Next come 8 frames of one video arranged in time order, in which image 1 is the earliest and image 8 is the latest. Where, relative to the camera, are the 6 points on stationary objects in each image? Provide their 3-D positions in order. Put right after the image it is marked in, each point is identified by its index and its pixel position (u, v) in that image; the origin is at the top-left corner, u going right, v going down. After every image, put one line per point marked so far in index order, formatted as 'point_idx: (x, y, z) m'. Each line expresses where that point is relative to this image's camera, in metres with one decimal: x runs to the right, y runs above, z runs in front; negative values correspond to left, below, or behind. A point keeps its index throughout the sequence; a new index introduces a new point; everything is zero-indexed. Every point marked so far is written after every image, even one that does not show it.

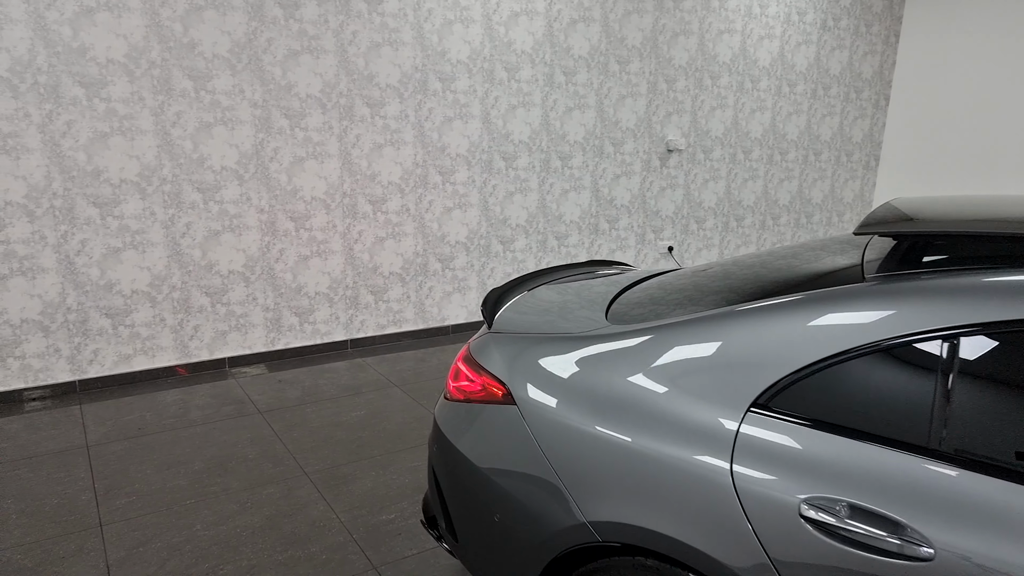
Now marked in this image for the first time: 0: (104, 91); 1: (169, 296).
0: (-1.8, +0.9, +3.1) m
1: (-1.7, 0.0, +3.5) m
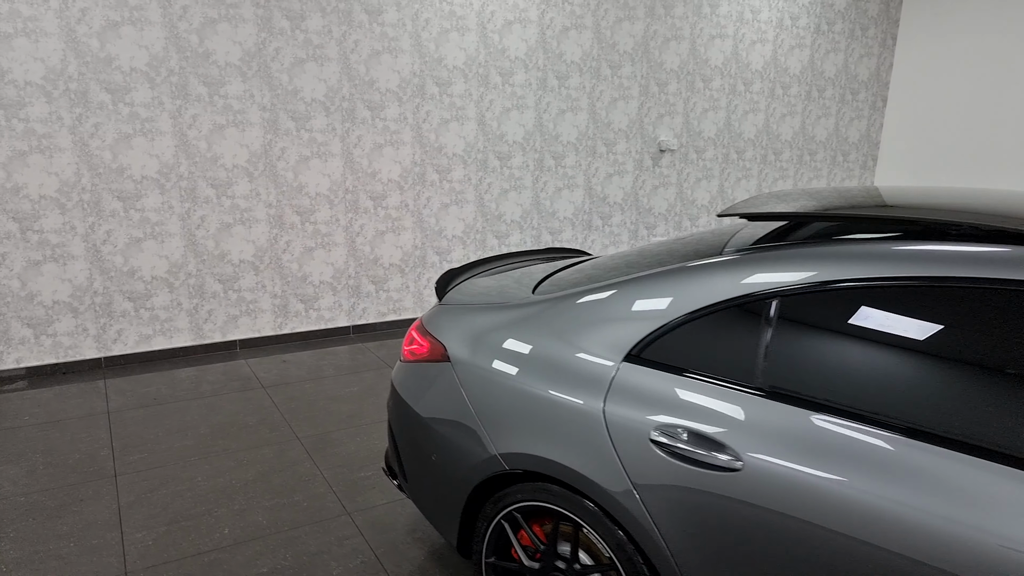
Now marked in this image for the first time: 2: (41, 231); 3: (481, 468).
0: (-1.9, +0.9, +3.5) m
1: (-1.7, 0.0, +3.8) m
2: (-2.2, +0.3, +3.4) m
3: (0.0, -0.4, +1.7) m
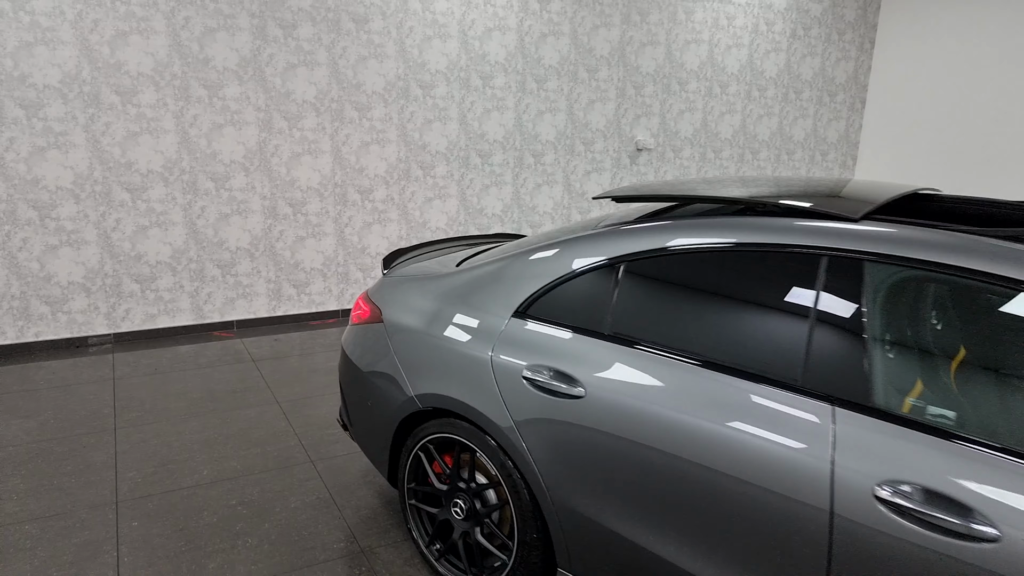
0: (-2.0, +1.0, +3.9) m
1: (-1.9, +0.1, +4.2) m
2: (-2.4, +0.4, +3.8) m
3: (-0.3, -0.3, +2.0) m
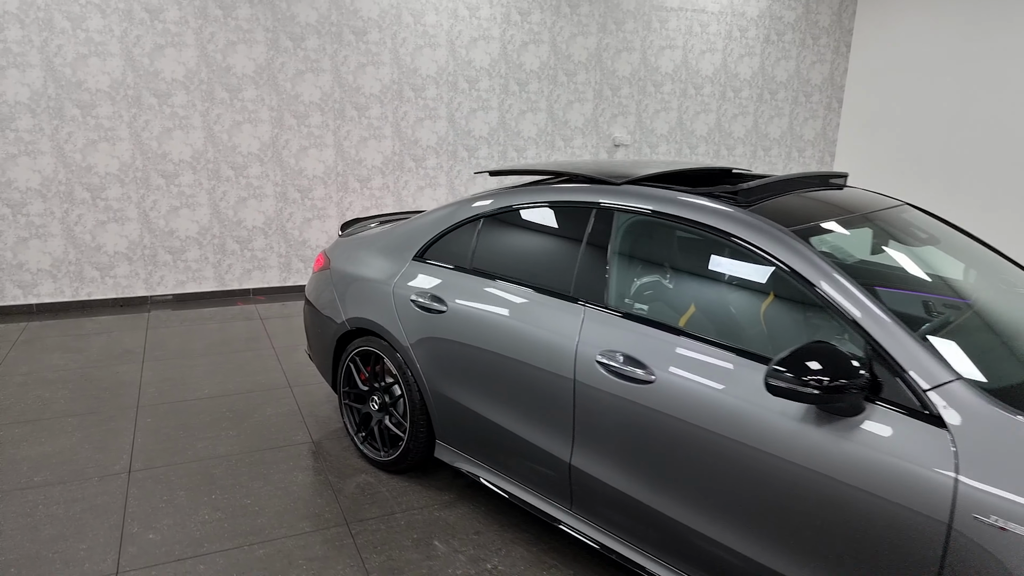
0: (-2.2, +1.2, +4.7) m
1: (-2.1, +0.3, +5.0) m
2: (-2.6, +0.6, +4.7) m
3: (-0.6, -0.1, +2.7) m
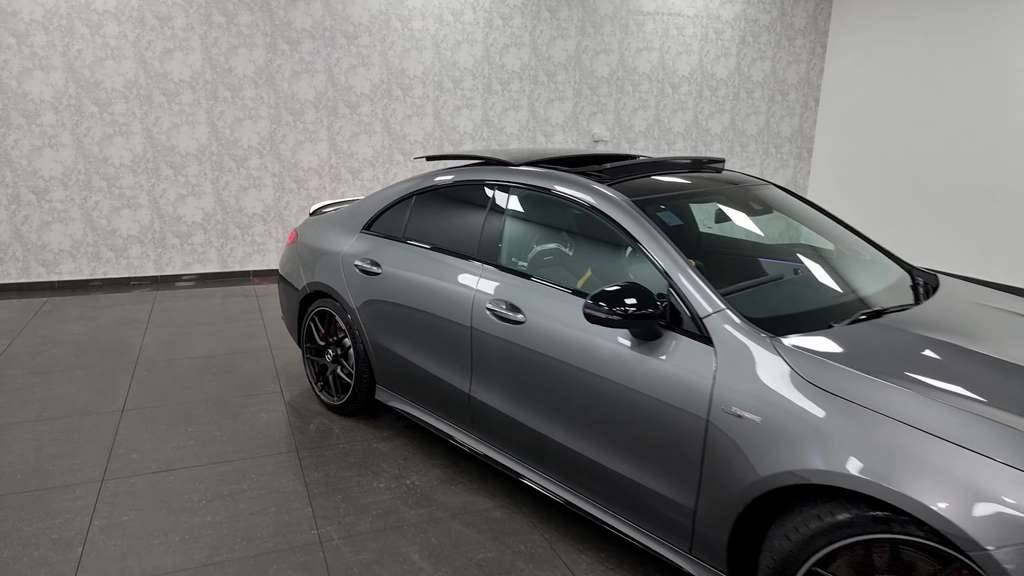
0: (-2.4, +1.4, +5.2) m
1: (-2.3, +0.5, +5.5) m
2: (-2.8, +0.7, +5.2) m
3: (-0.9, 0.0, +3.1) m
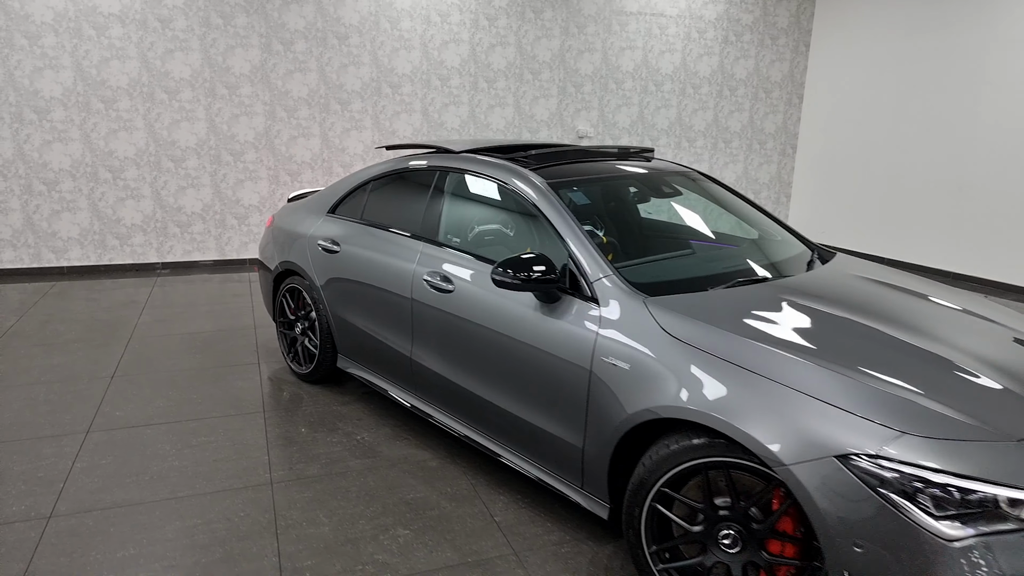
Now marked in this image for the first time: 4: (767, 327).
0: (-2.6, +1.5, +5.5) m
1: (-2.4, +0.6, +5.9) m
2: (-3.0, +0.8, +5.5) m
3: (-1.1, +0.1, +3.4) m
4: (+0.7, -0.1, +1.9) m
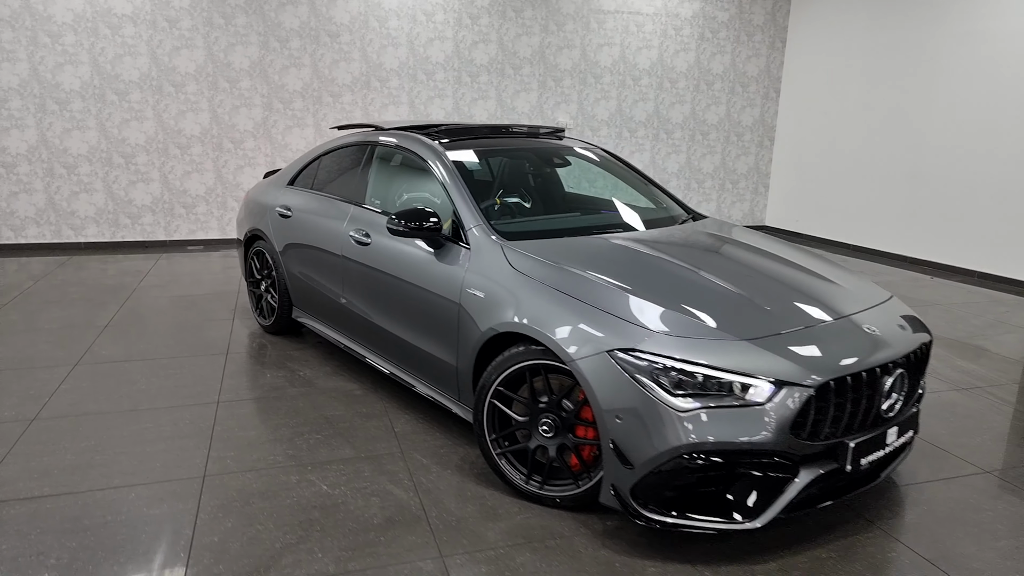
0: (-2.8, +1.7, +6.1) m
1: (-2.6, +0.8, +6.4) m
2: (-3.2, +1.1, +6.1) m
3: (-1.4, +0.3, +3.9) m
4: (+0.2, +0.1, +2.3) m
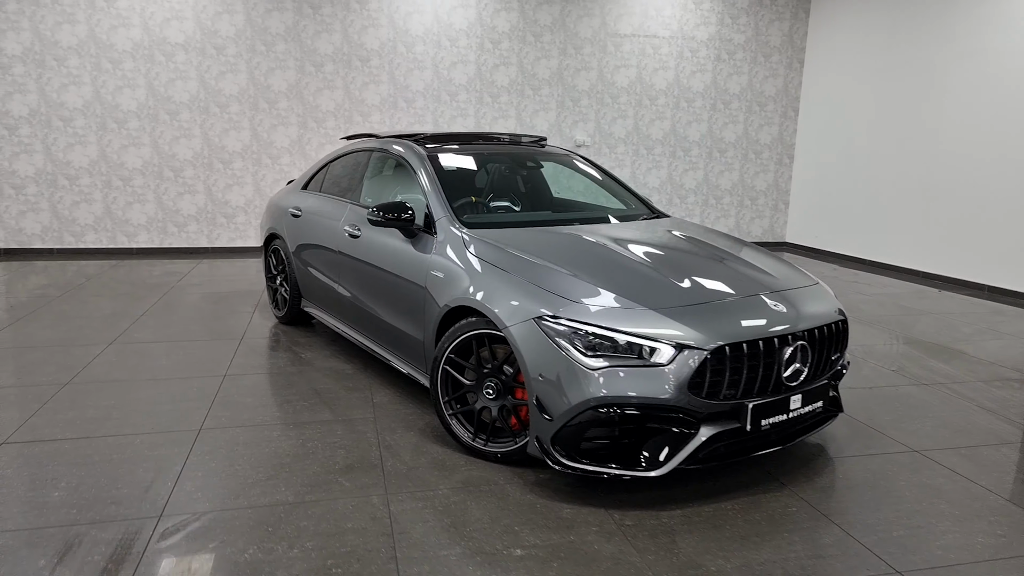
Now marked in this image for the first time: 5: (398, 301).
0: (-2.6, +1.7, +6.7) m
1: (-2.5, +0.7, +6.9) m
2: (-3.1, +1.0, +6.7) m
3: (-1.5, +0.3, +4.4) m
4: (+0.1, +0.1, +2.6) m
5: (-0.5, -0.1, +3.0) m
